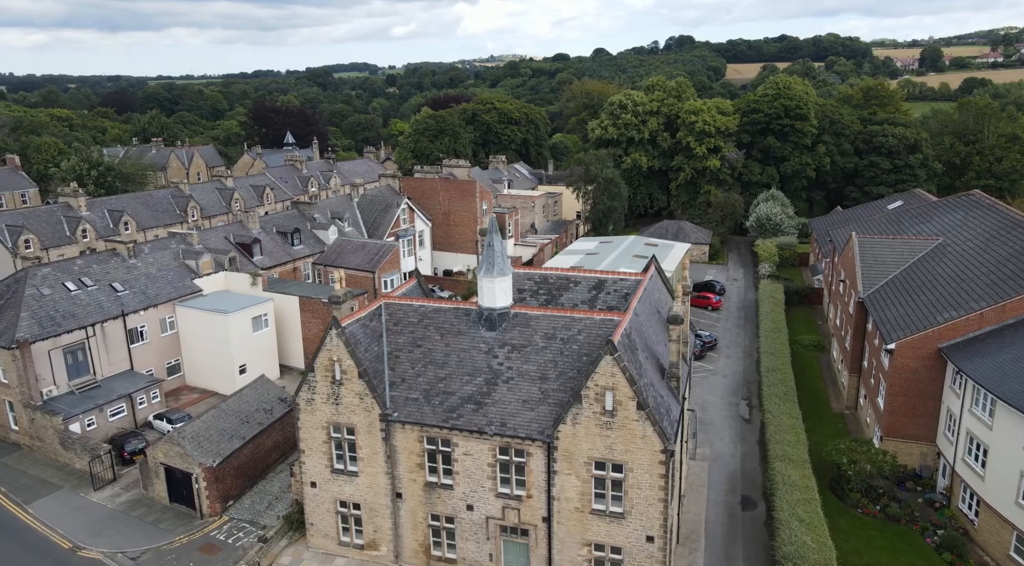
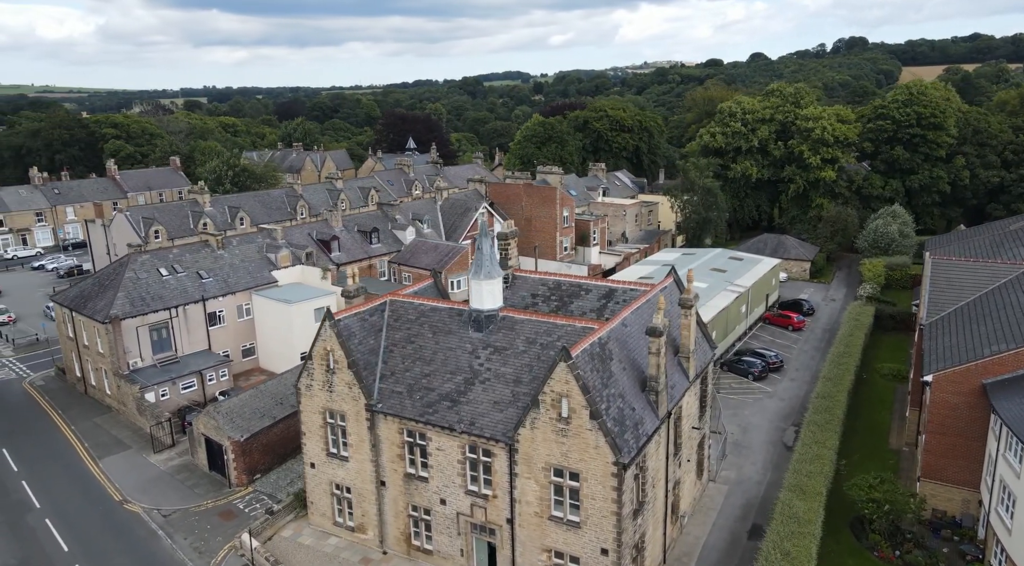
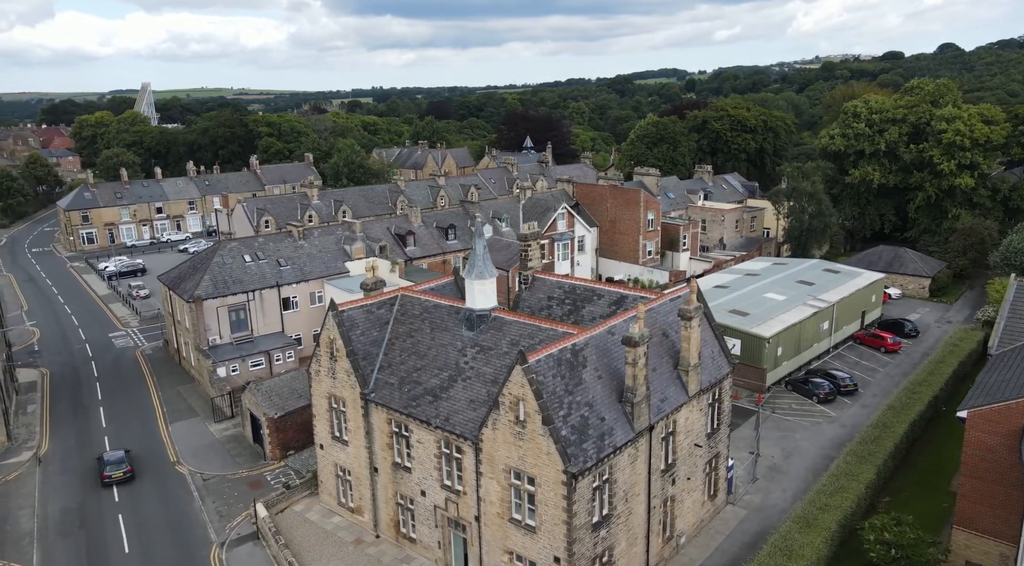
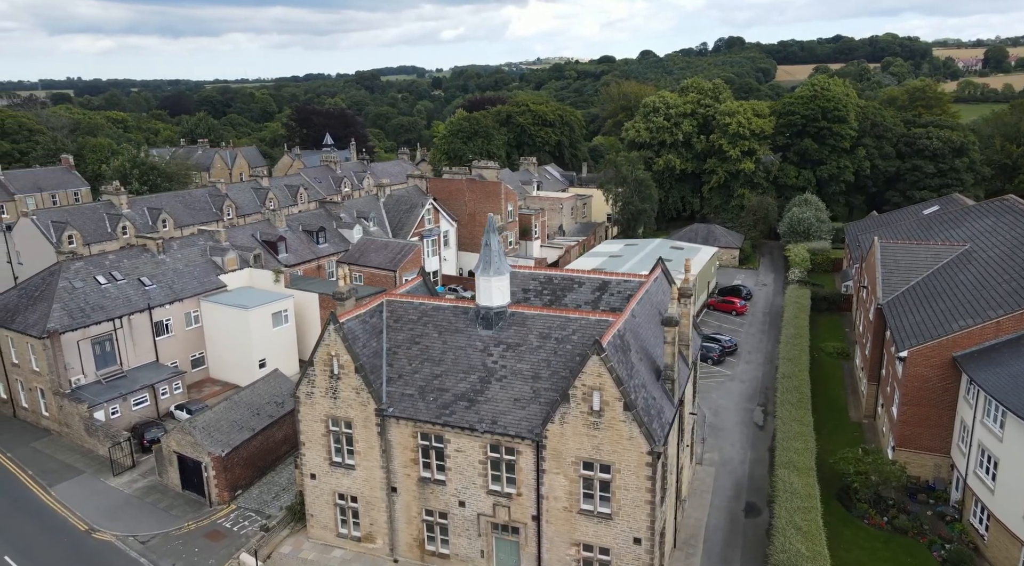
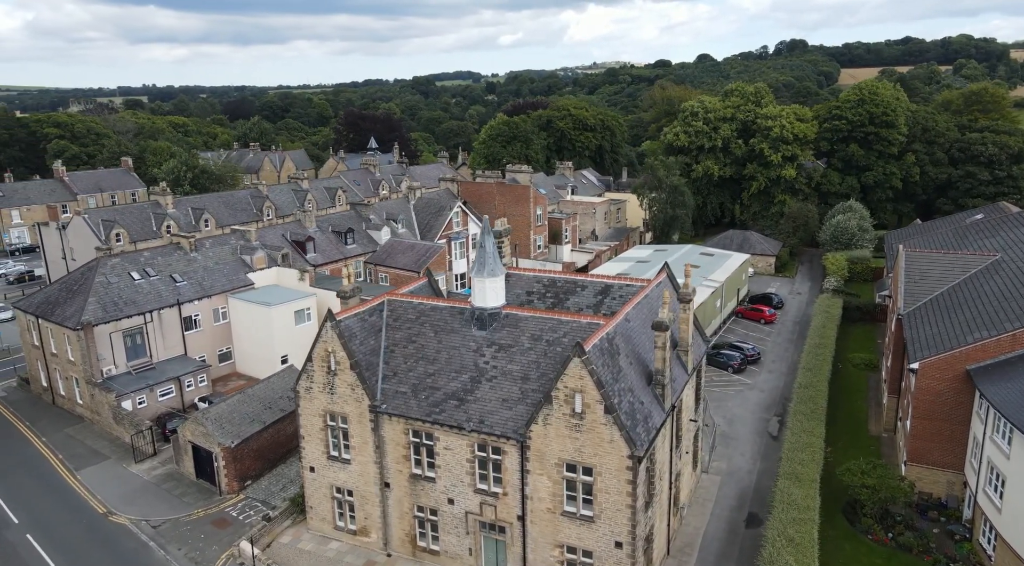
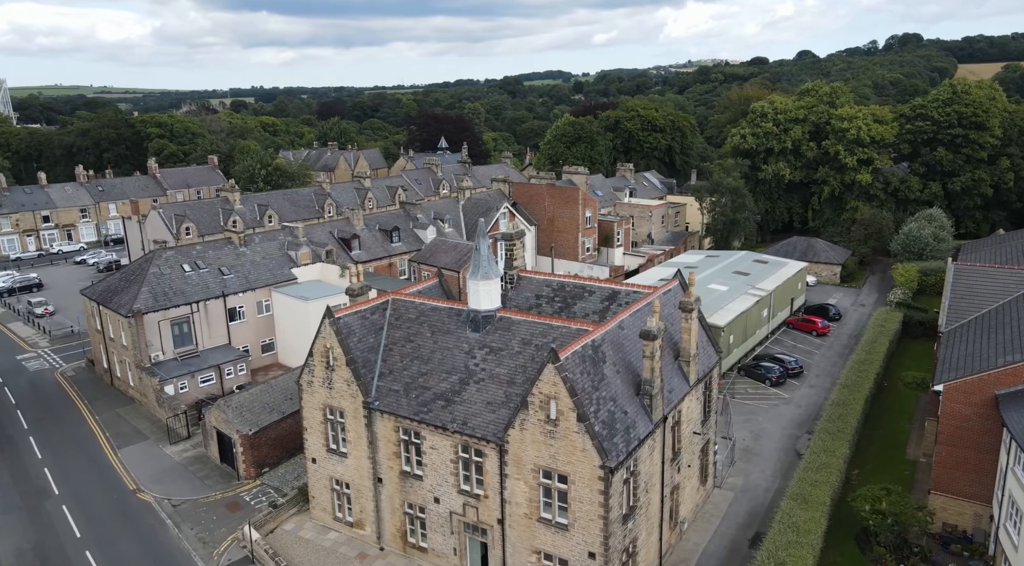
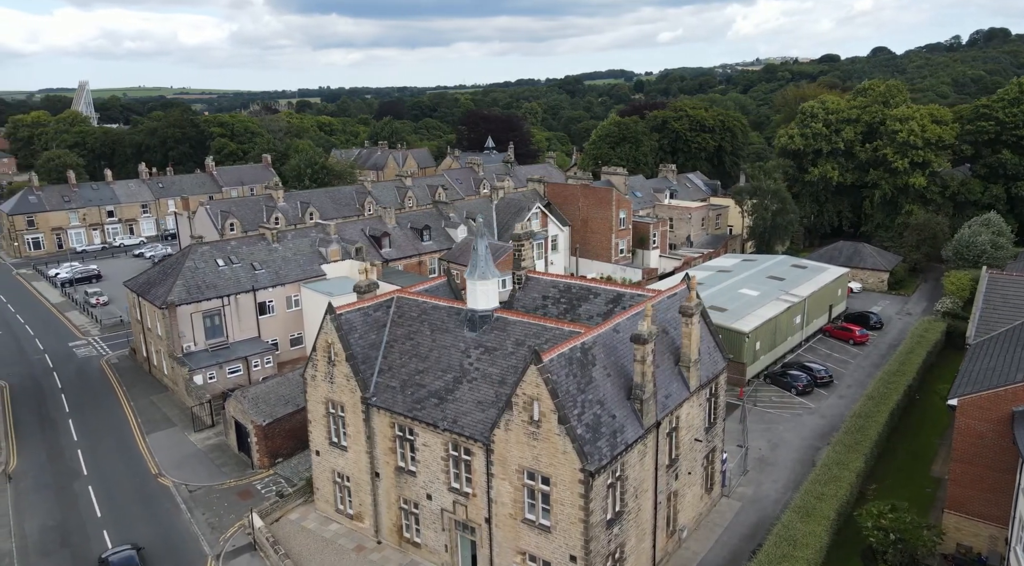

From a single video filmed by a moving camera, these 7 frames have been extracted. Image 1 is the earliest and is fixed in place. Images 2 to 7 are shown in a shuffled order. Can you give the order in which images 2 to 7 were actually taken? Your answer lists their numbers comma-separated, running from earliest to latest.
4, 5, 2, 6, 7, 3
